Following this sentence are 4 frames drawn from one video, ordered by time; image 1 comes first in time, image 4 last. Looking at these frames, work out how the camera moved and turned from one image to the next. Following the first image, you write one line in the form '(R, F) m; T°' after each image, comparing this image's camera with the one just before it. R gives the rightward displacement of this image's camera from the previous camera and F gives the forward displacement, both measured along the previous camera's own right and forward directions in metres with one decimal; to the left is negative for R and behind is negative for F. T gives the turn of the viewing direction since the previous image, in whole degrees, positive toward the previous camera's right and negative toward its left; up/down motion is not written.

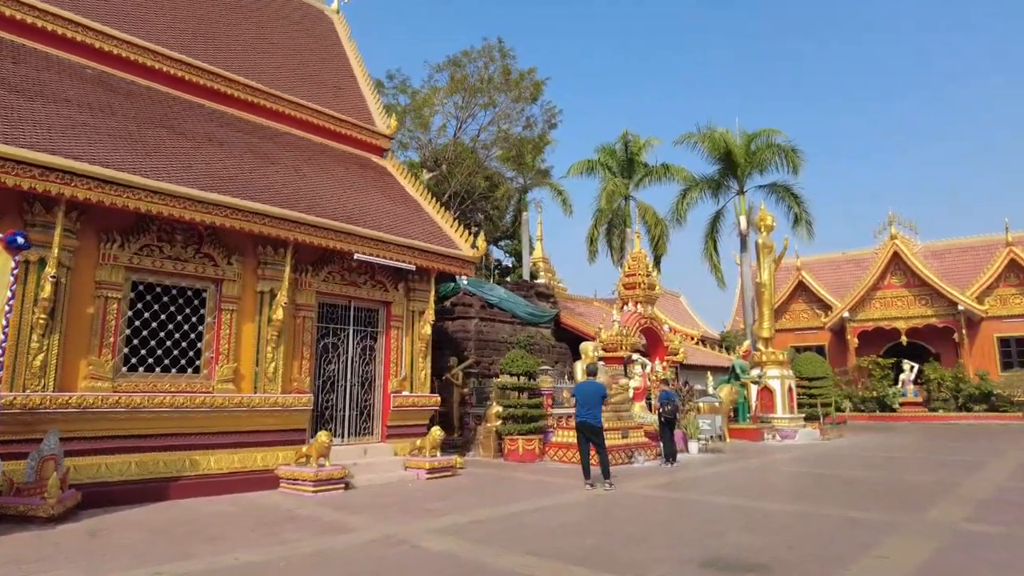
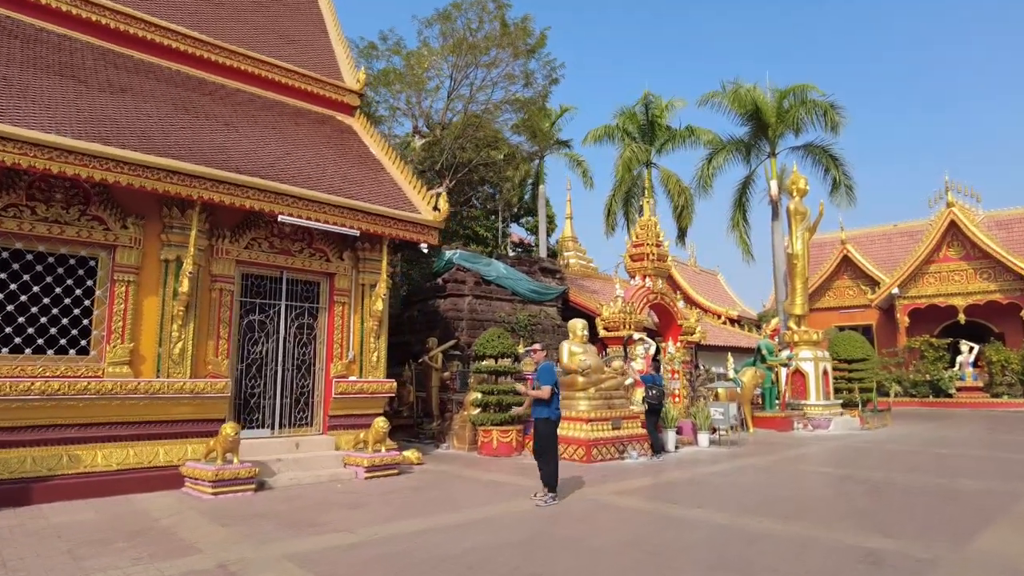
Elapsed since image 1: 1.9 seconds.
(+1.1, +1.4) m; -4°
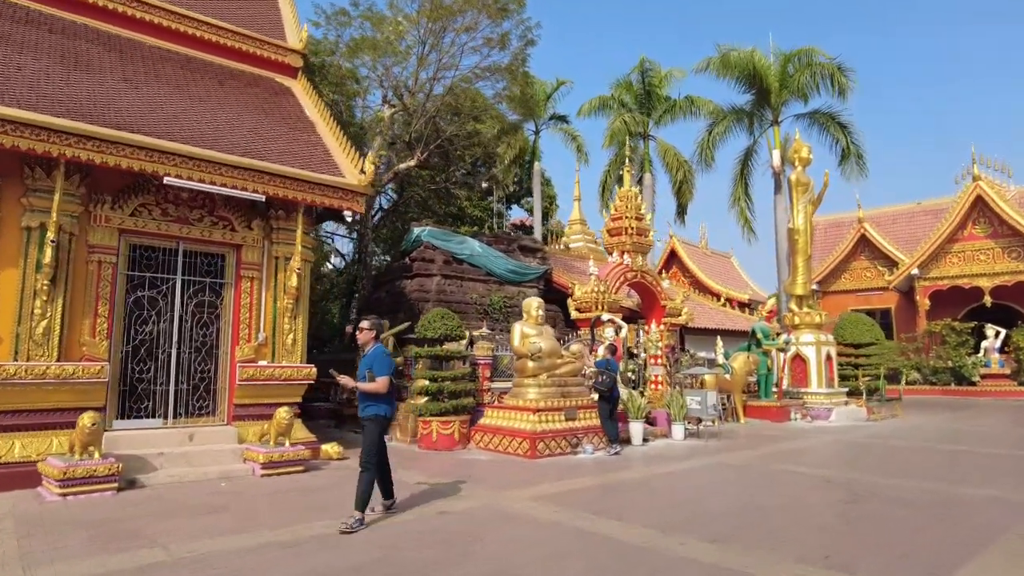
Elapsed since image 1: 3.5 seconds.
(+1.1, +1.0) m; -2°
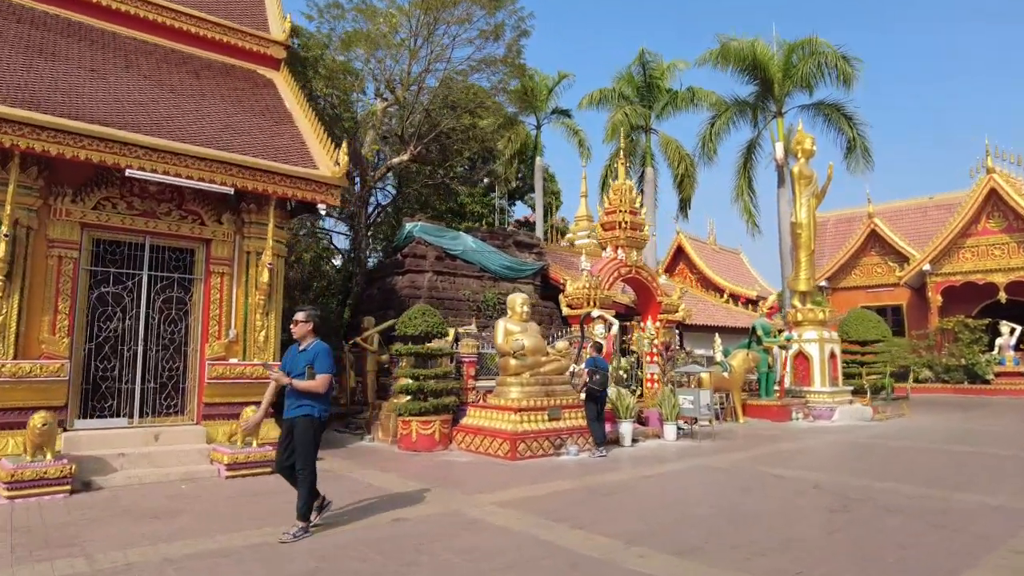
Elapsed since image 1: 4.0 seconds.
(+0.4, +0.3) m; -1°
